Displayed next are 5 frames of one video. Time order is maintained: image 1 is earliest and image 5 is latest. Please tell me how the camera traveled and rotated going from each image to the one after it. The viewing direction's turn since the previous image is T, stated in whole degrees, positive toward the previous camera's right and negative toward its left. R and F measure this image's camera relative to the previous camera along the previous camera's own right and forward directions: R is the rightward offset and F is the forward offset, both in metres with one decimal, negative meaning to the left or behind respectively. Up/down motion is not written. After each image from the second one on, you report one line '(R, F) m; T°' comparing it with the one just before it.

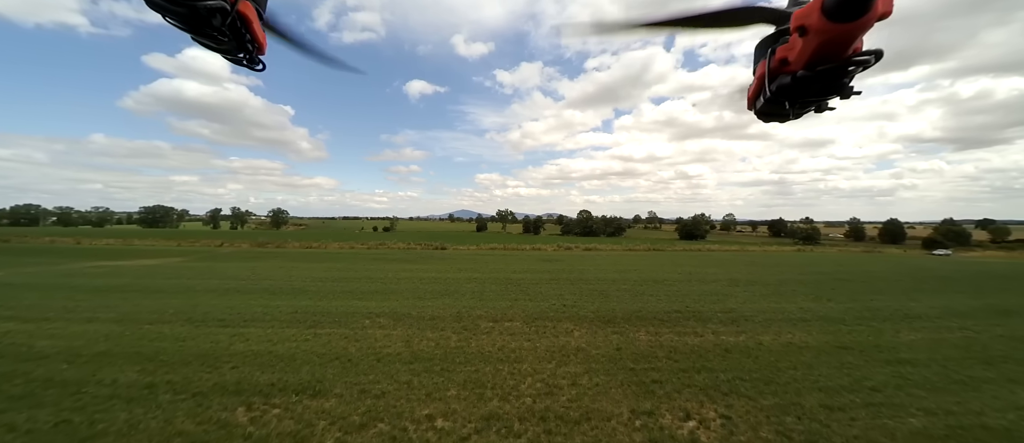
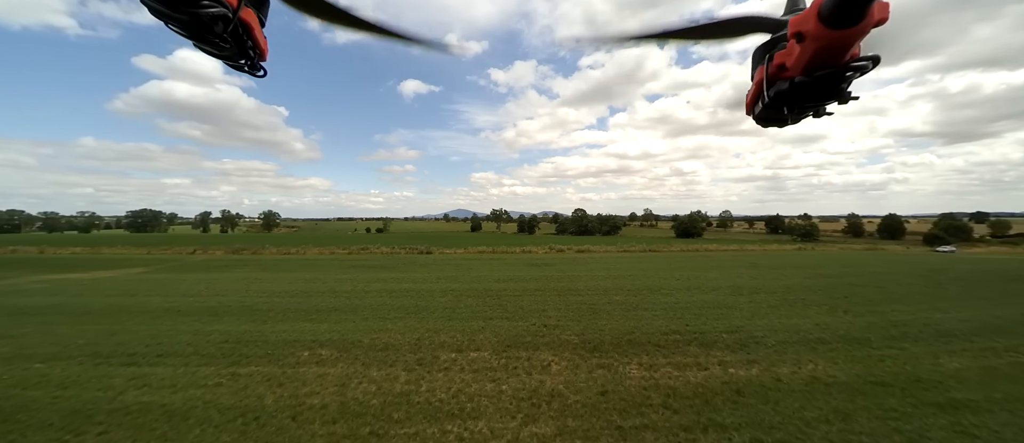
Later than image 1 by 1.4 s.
(+0.9, +1.9) m; +1°
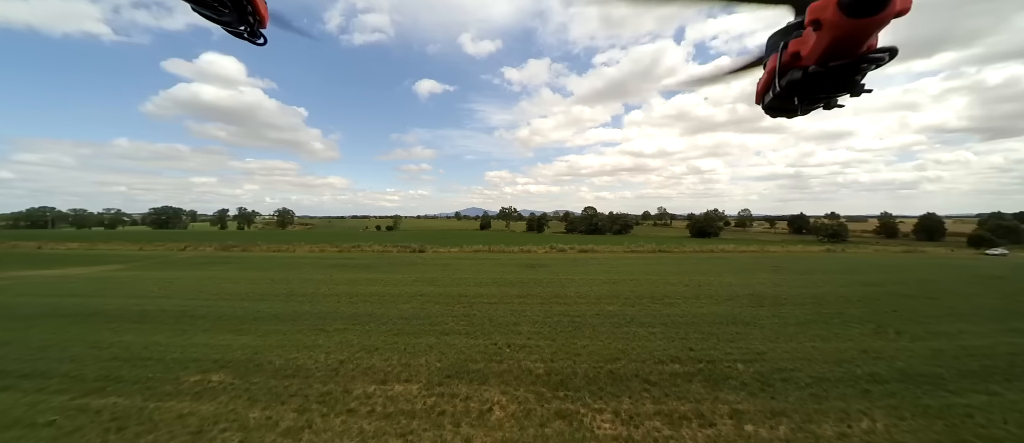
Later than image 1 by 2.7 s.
(+1.7, +2.5) m; -2°
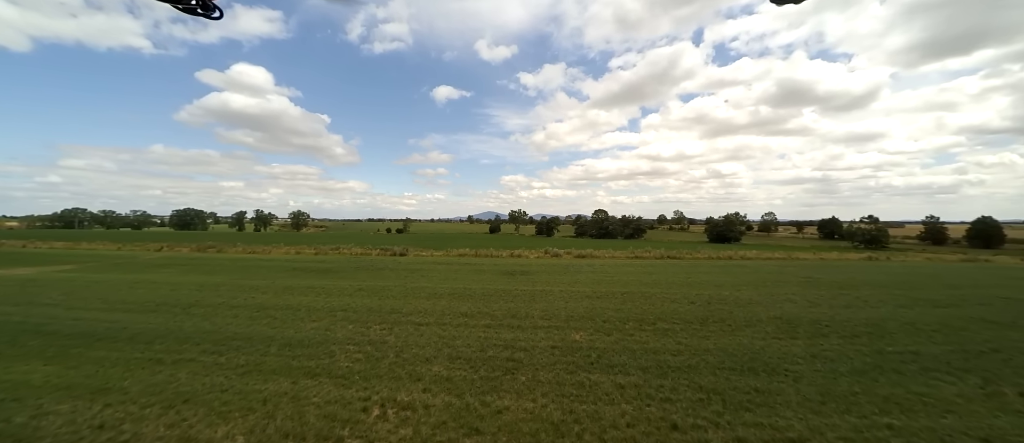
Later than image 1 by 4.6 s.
(+2.6, +3.6) m; -3°
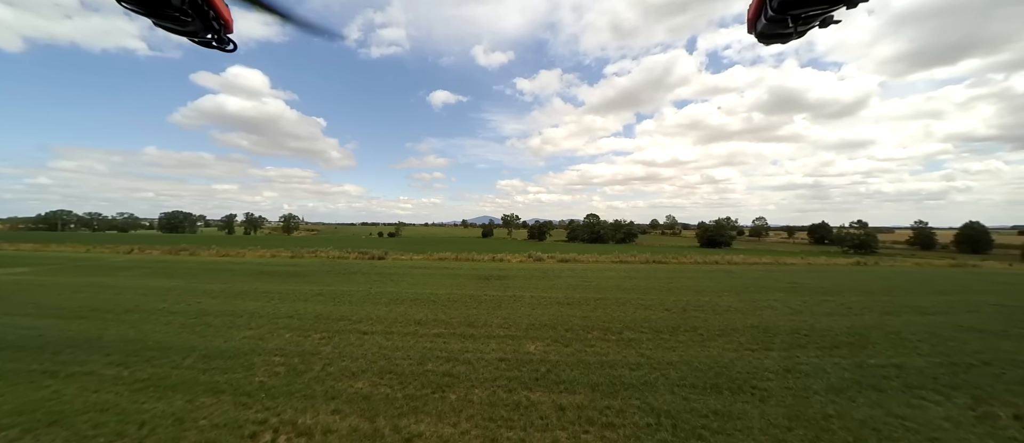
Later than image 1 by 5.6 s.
(+1.3, +0.9) m; +1°
